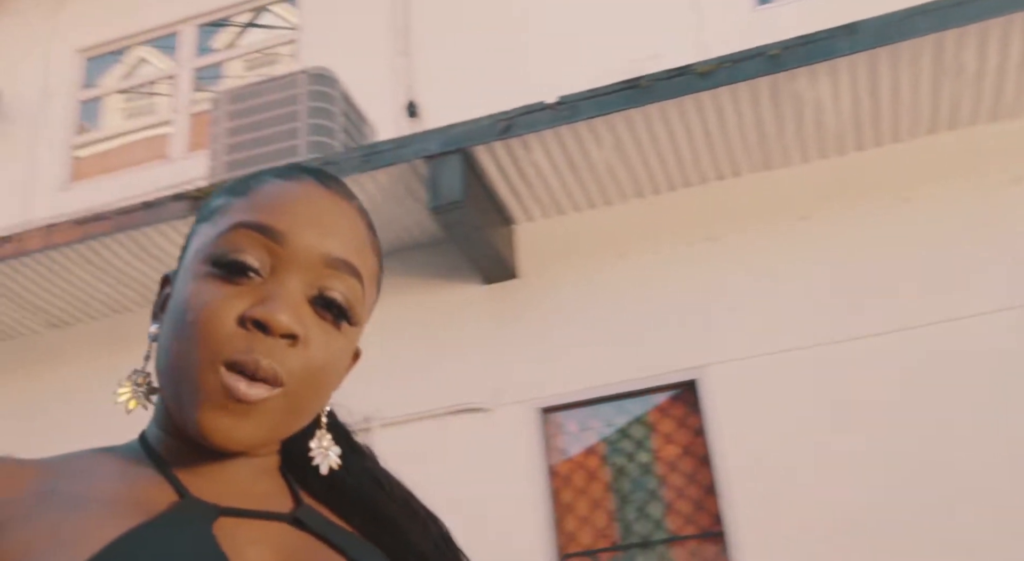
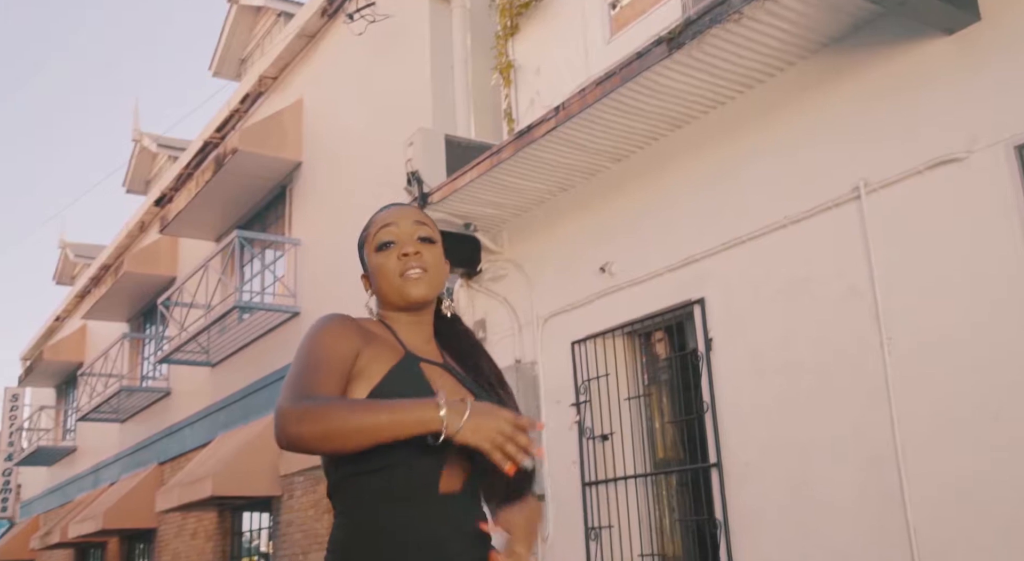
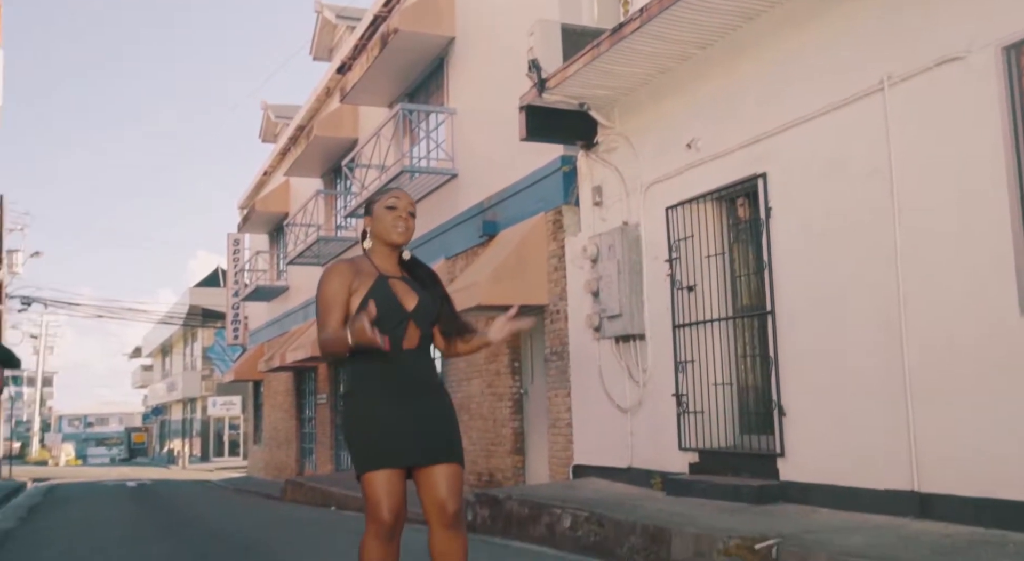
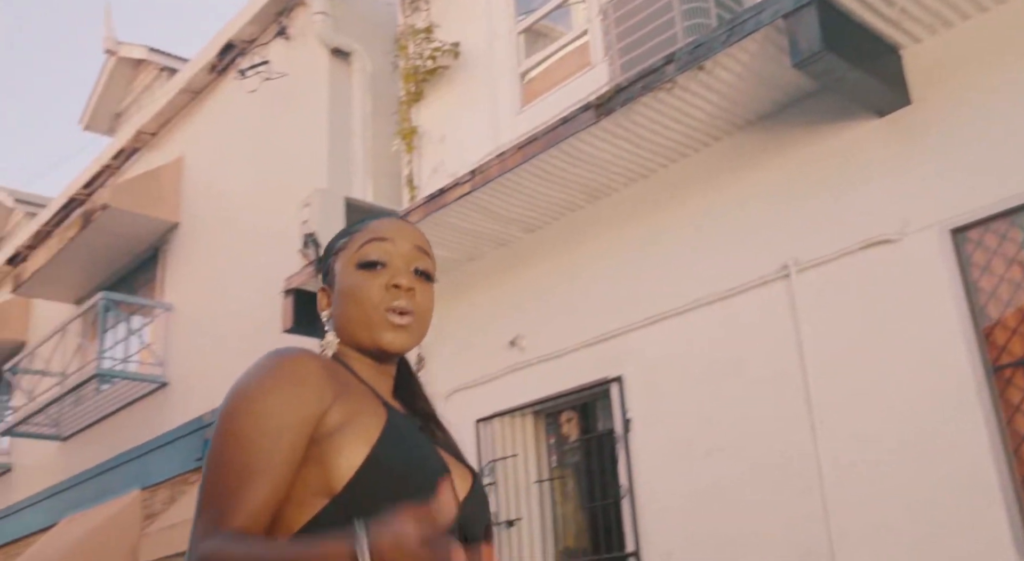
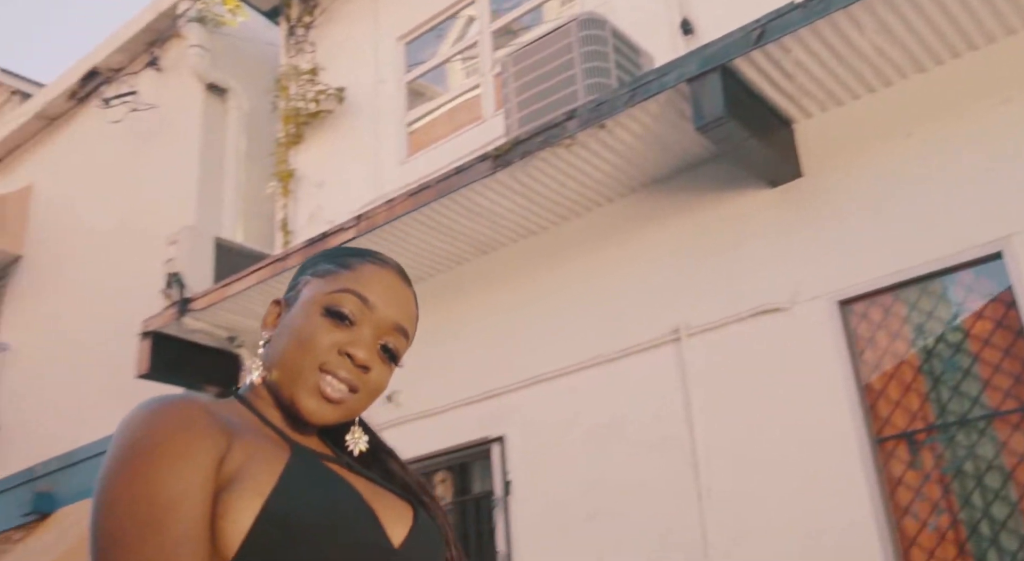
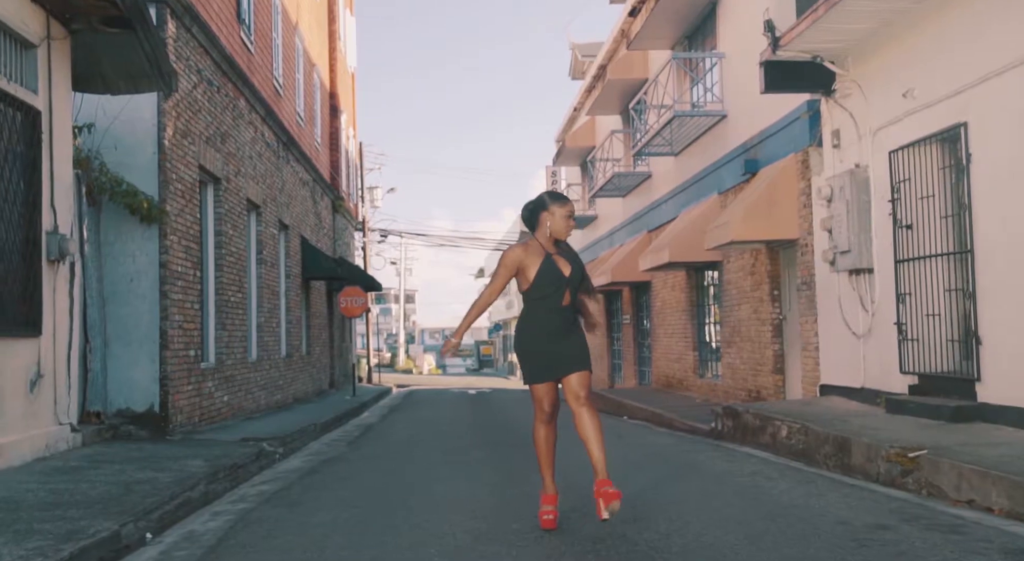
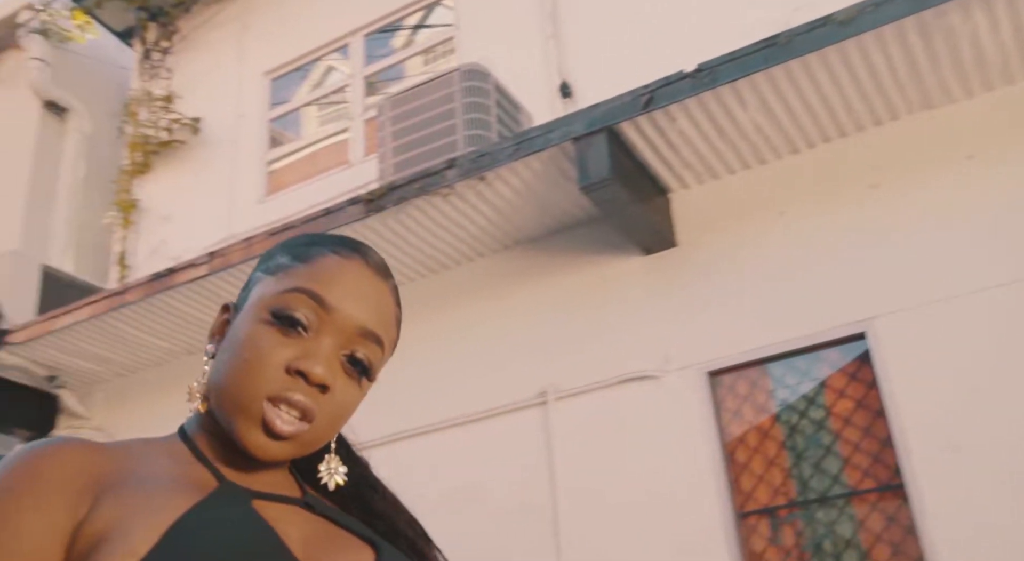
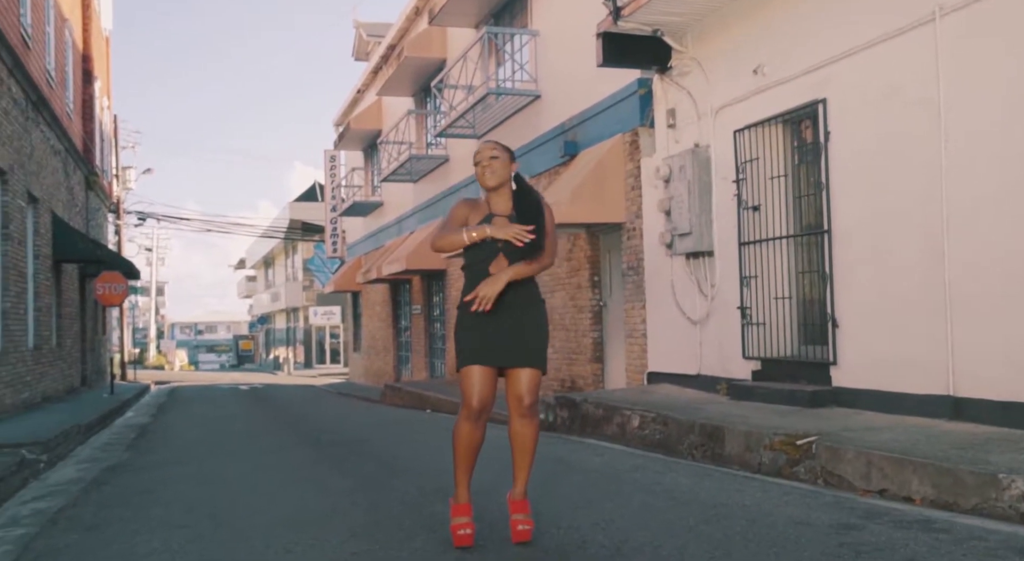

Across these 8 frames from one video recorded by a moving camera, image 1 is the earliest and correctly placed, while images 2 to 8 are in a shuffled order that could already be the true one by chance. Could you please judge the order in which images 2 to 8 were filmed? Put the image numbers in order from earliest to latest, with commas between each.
7, 5, 4, 2, 3, 8, 6
